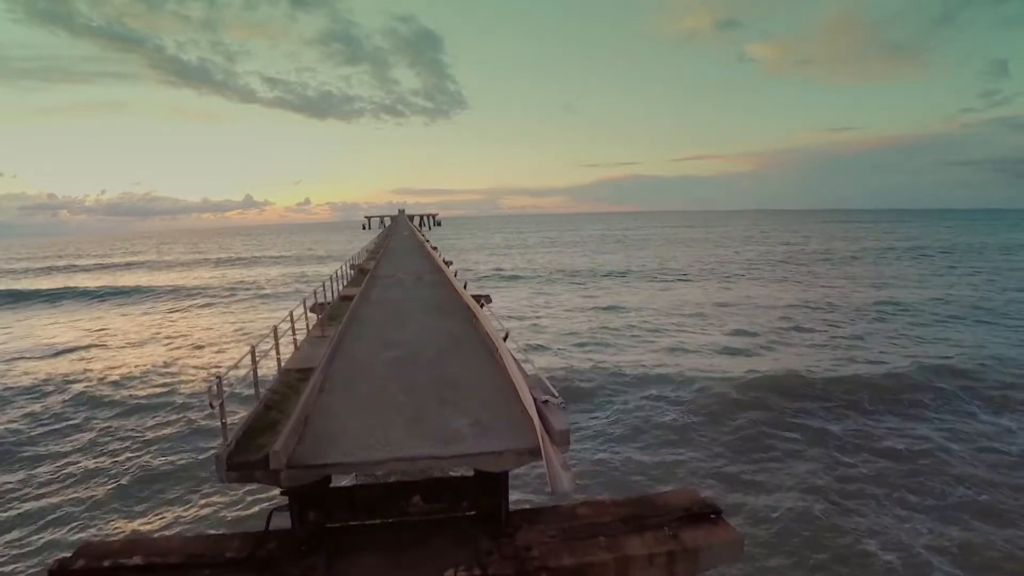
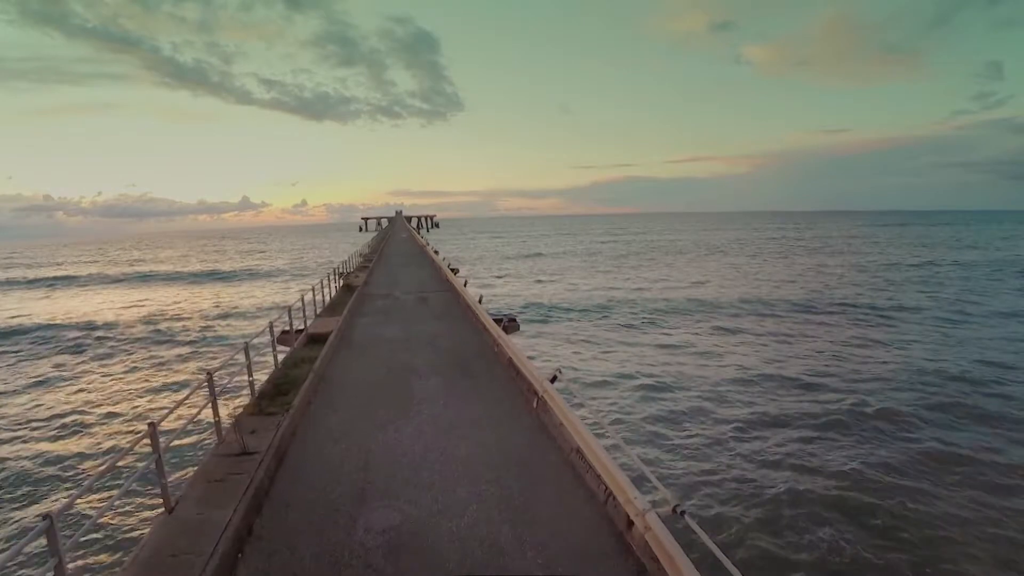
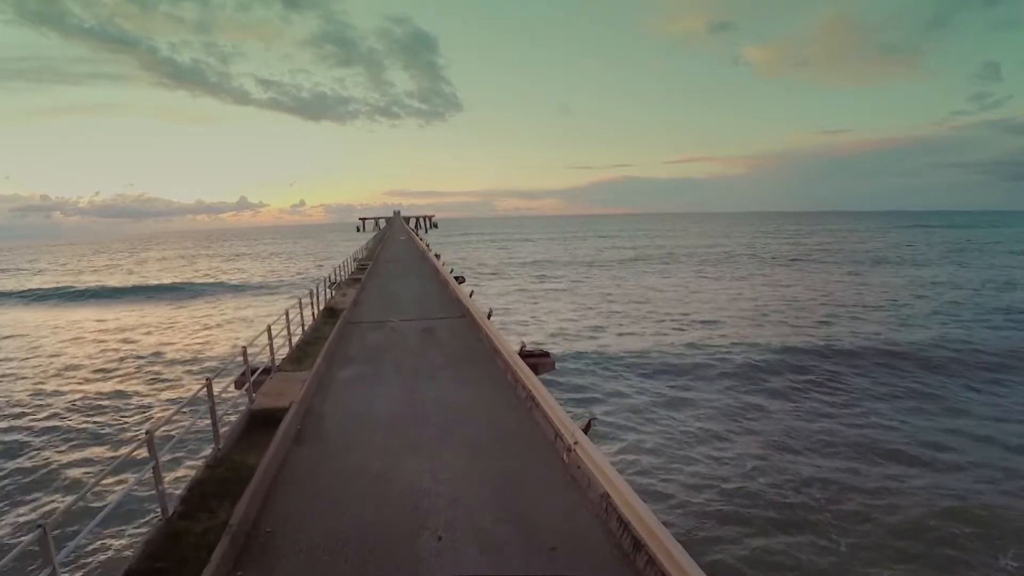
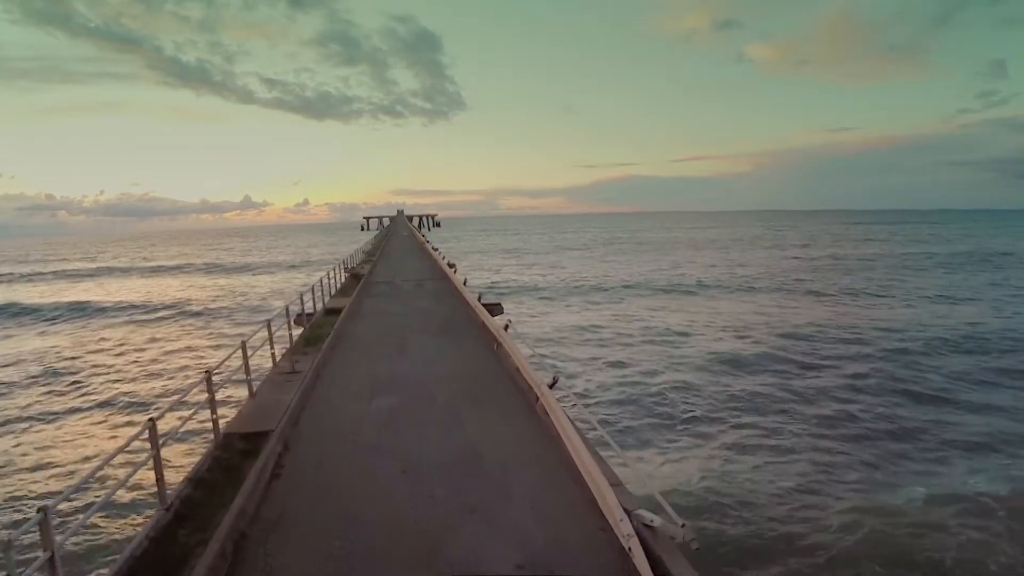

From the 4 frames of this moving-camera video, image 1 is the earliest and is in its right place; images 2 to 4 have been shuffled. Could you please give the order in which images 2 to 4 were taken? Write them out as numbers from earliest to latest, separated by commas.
4, 2, 3
